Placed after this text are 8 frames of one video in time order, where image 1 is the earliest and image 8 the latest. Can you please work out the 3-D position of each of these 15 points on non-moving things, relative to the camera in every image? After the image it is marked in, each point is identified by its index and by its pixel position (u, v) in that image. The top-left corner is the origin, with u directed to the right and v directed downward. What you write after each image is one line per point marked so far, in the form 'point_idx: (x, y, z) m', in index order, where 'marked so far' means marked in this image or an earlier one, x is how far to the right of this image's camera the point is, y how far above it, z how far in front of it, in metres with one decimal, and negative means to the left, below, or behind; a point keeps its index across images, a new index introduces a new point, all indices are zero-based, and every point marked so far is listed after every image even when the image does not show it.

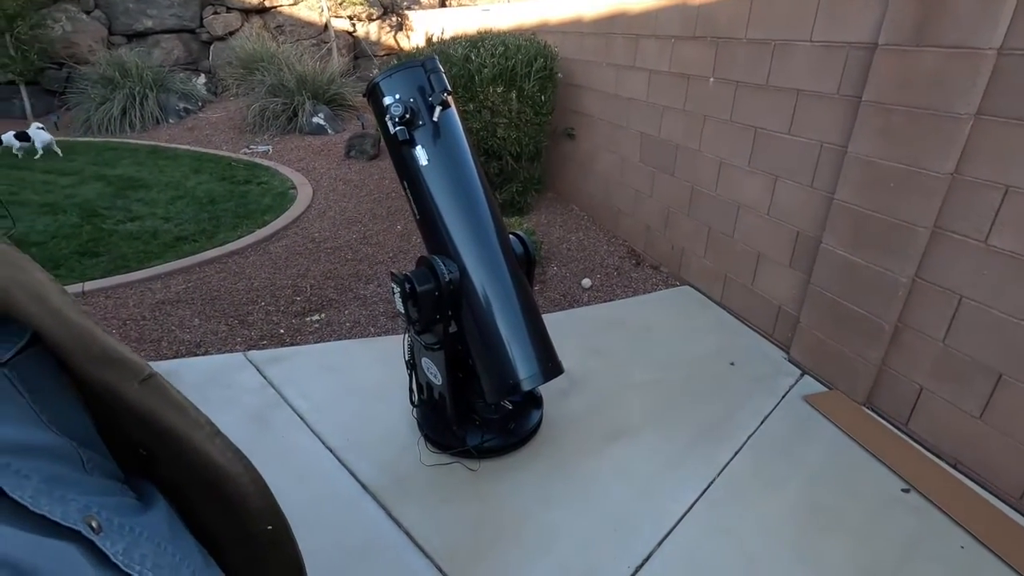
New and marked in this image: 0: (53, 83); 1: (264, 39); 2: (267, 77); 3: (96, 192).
0: (-7.1, +3.1, +8.2) m
1: (-4.1, +4.1, +8.9) m
2: (-3.6, +3.1, +7.8) m
3: (-4.2, +1.0, +5.4) m
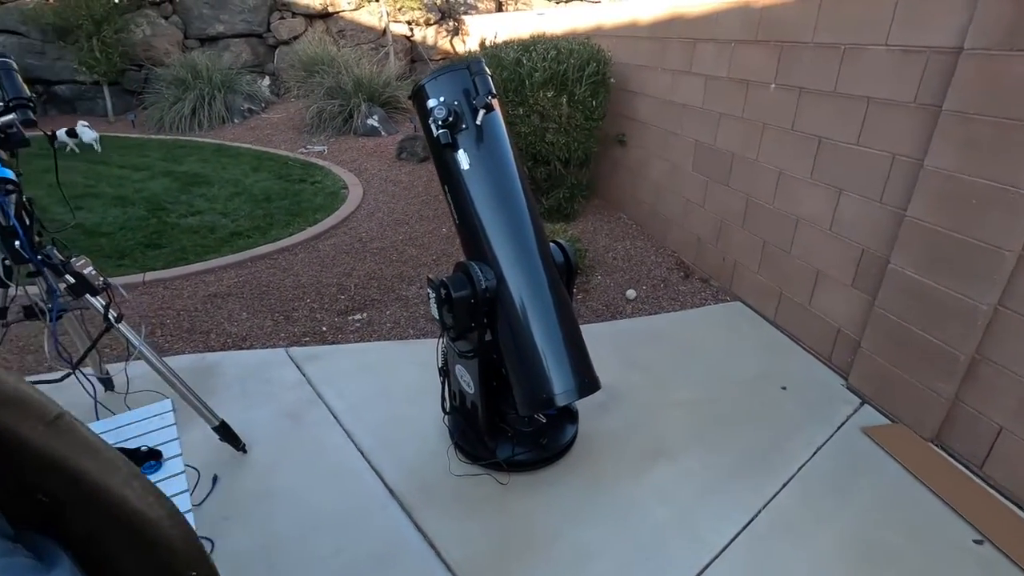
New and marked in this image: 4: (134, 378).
0: (-6.2, +3.3, +8.7) m
1: (-3.2, +4.2, +9.2) m
2: (-2.8, +3.1, +8.0) m
3: (-3.7, +1.1, +5.7) m
4: (-1.7, -0.4, +2.5) m
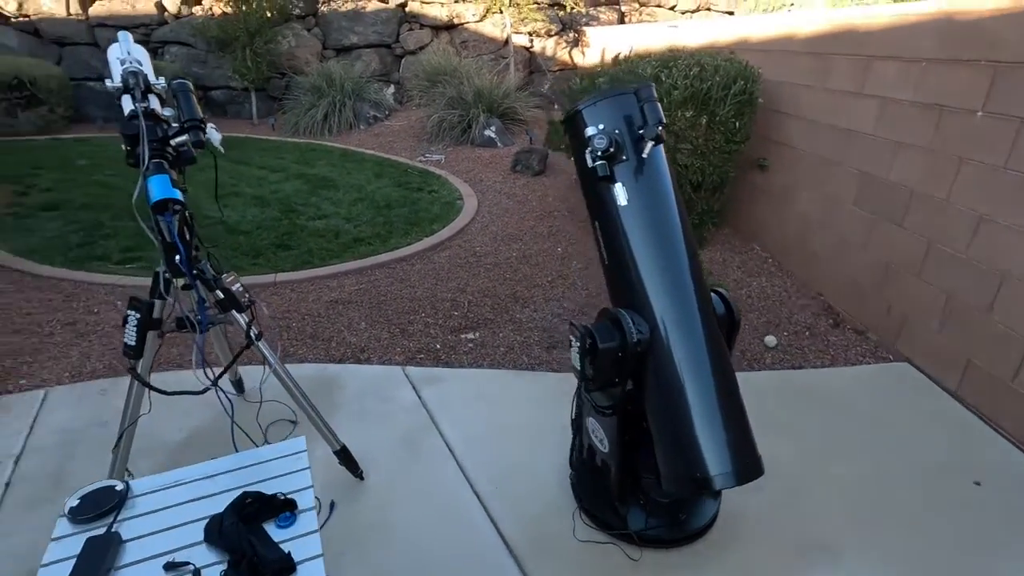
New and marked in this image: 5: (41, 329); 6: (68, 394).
0: (-4.2, +3.5, +9.5) m
1: (-1.1, +4.1, +9.4) m
2: (-1.0, +3.0, +8.2) m
3: (-2.4, +1.1, +6.0) m
4: (-1.2, -0.5, +2.5) m
5: (-2.8, -0.2, +3.2) m
6: (-2.1, -0.5, +2.5) m
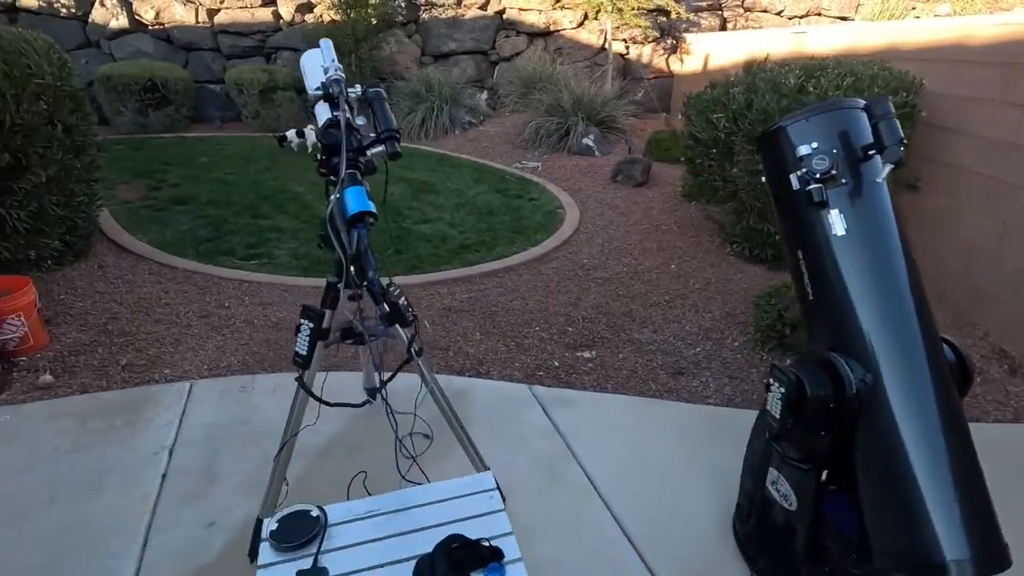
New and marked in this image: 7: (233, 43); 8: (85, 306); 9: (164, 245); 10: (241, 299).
0: (-2.5, +3.5, +9.8) m
1: (+0.6, +4.0, +9.3) m
2: (+0.5, +2.9, +8.1) m
3: (-1.3, +1.1, +6.1) m
4: (-0.5, -0.5, +2.5) m
5: (-2.1, -0.2, +3.4) m
6: (-1.4, -0.5, +2.6) m
7: (-4.9, +4.3, +9.4) m
8: (-2.8, -0.1, +3.5) m
9: (-2.9, +0.4, +4.5) m
10: (-1.9, -0.1, +3.7) m
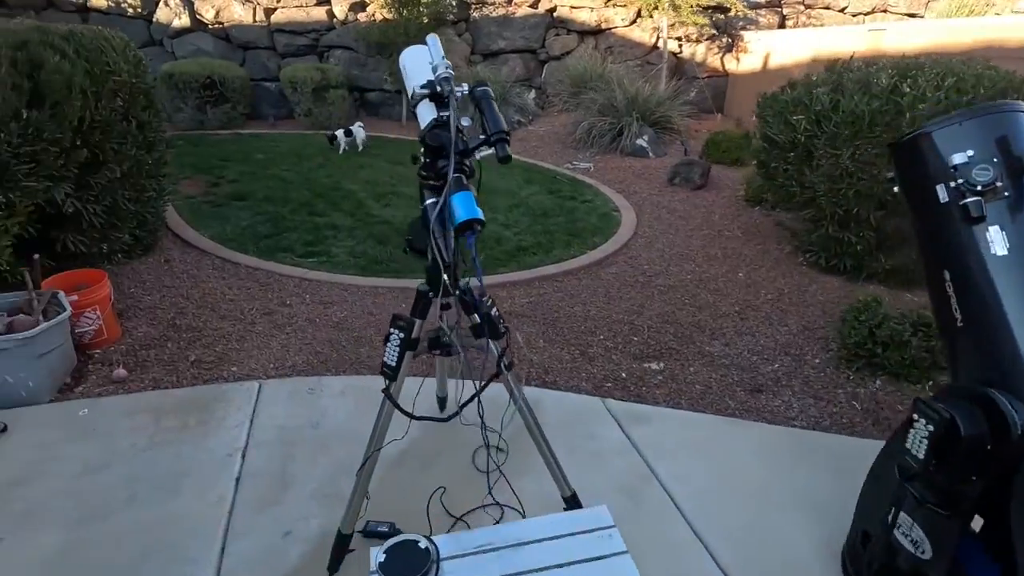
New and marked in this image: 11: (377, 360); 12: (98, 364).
0: (-1.6, +3.6, +9.8) m
1: (+1.5, +3.9, +9.2) m
2: (+1.3, +2.9, +8.0) m
3: (-0.7, +1.1, +6.1) m
4: (-0.2, -0.5, +2.4) m
5: (-1.7, -0.2, +3.4) m
6: (-1.1, -0.5, +2.5) m
7: (-4.0, +4.4, +9.6) m
8: (-2.4, -0.1, +3.6) m
9: (-2.5, +0.4, +4.6) m
10: (-1.4, -0.1, +3.7) m
11: (-0.8, -0.4, +3.0) m
12: (-2.2, -0.4, +2.9) m
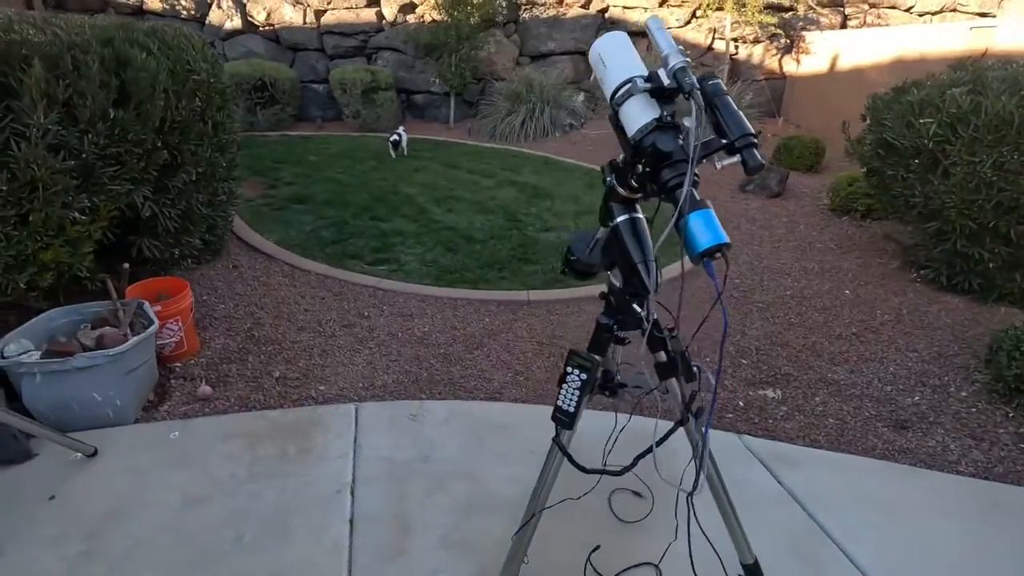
0: (-0.7, +3.5, +9.6) m
1: (+2.3, +3.8, +8.9) m
2: (+2.1, +2.7, +7.7) m
3: (0.0, +1.0, +5.9) m
4: (+0.3, -0.6, +2.2) m
5: (-1.1, -0.2, +3.2) m
6: (-0.6, -0.6, +2.3) m
7: (-3.1, +4.4, +9.5) m
8: (-1.8, -0.1, +3.4) m
9: (-1.8, +0.4, +4.4) m
10: (-0.9, -0.1, +3.5) m
11: (-0.2, -0.5, +2.8) m
12: (-1.7, -0.5, +2.7) m
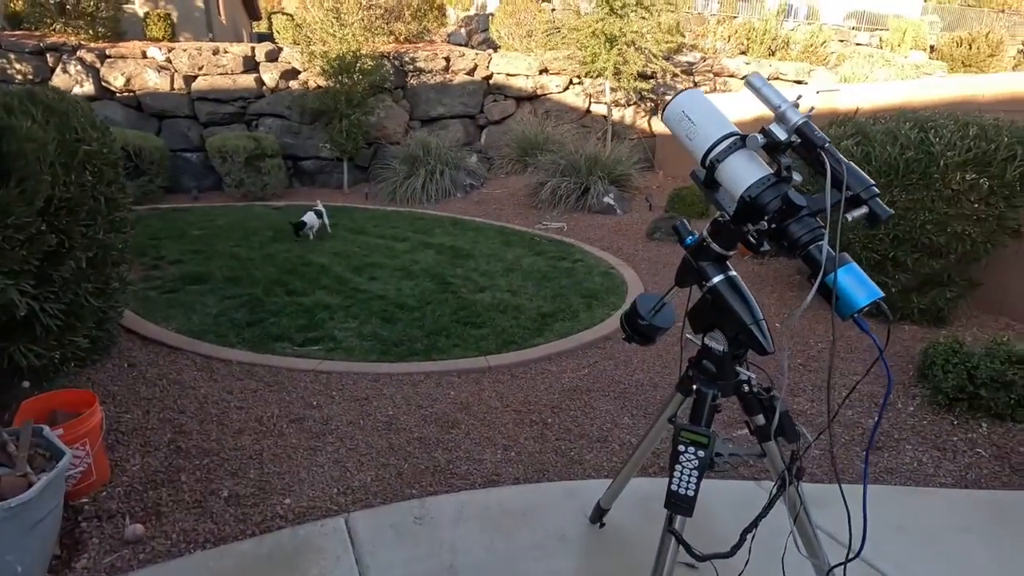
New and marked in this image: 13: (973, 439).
0: (-2.6, +2.3, +9.4) m
1: (+0.5, +2.9, +9.4) m
2: (+0.6, +2.0, +8.1) m
3: (-0.8, +0.3, +5.7) m
4: (+0.4, -0.8, +2.0) m
5: (-1.3, -0.7, +2.7) m
6: (-0.5, -0.9, +2.0) m
7: (-4.9, +3.0, +8.8) m
8: (-2.0, -0.7, +2.8) m
9: (-2.2, -0.3, +3.8) m
10: (-1.1, -0.6, +3.1) m
11: (-0.2, -0.8, +2.5) m
12: (-1.6, -0.9, +2.1) m
13: (+2.3, -0.8, +2.7) m
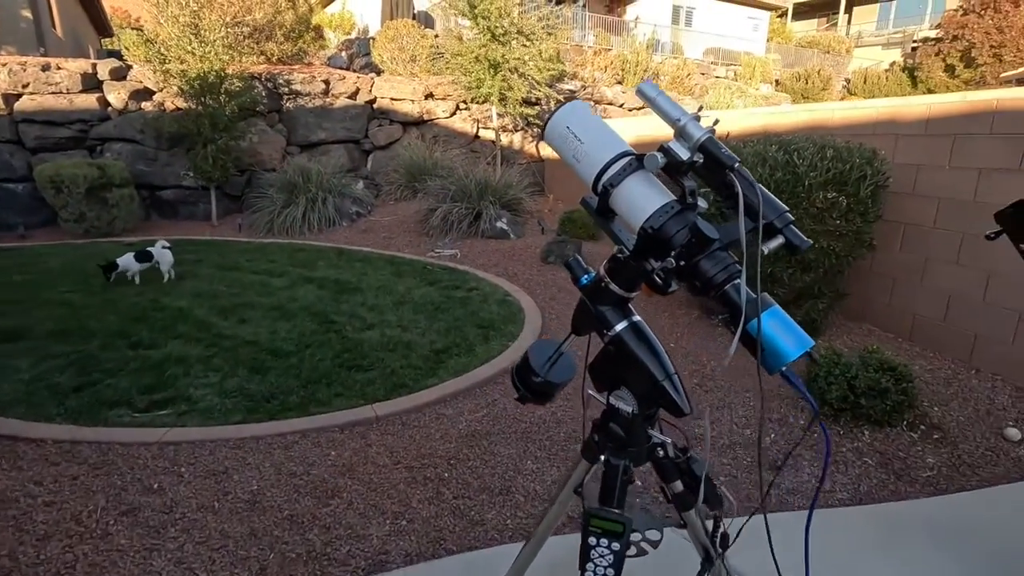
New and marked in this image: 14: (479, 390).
0: (-4.4, +1.6, +8.6) m
1: (-1.4, +2.4, +9.1) m
2: (-1.0, +1.6, +7.8) m
3: (-1.9, -0.1, +5.2) m
4: (0.0, -1.0, +1.7) m
5: (-1.7, -1.0, +2.2) m
6: (-0.8, -1.1, +1.5) m
7: (-6.7, +2.2, +7.6) m
8: (-2.4, -1.0, +2.1) m
9: (-2.9, -0.7, +3.1) m
10: (-1.6, -0.9, +2.5) m
11: (-0.7, -1.0, +2.1) m
12: (-2.0, -1.2, +1.5) m
13: (+1.8, -0.8, +2.7) m
14: (-0.2, -0.7, +3.4) m
